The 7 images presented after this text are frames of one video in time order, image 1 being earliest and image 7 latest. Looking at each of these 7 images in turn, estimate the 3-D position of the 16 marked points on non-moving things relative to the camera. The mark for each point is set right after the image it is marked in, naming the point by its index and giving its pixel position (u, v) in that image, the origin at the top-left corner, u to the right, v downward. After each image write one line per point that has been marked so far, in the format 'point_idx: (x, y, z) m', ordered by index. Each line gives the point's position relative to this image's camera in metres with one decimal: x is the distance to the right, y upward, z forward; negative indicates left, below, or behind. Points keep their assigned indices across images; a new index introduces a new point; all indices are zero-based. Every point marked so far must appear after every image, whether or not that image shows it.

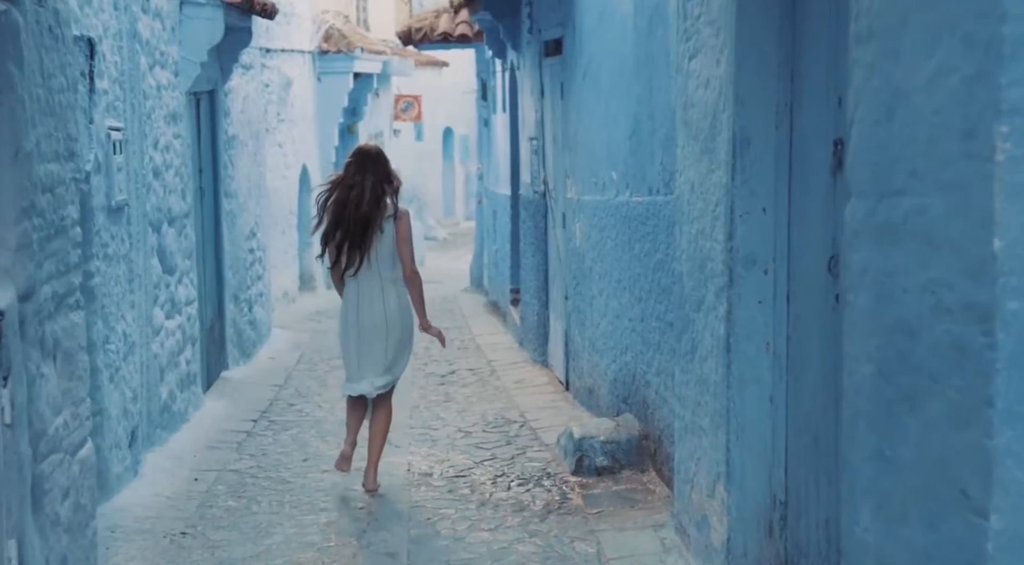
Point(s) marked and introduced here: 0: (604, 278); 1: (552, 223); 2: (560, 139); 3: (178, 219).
0: (+0.5, 0.0, +7.8) m
1: (+0.3, +0.4, +10.1) m
2: (+0.3, +1.0, +9.6) m
3: (-2.1, +0.4, +8.8) m
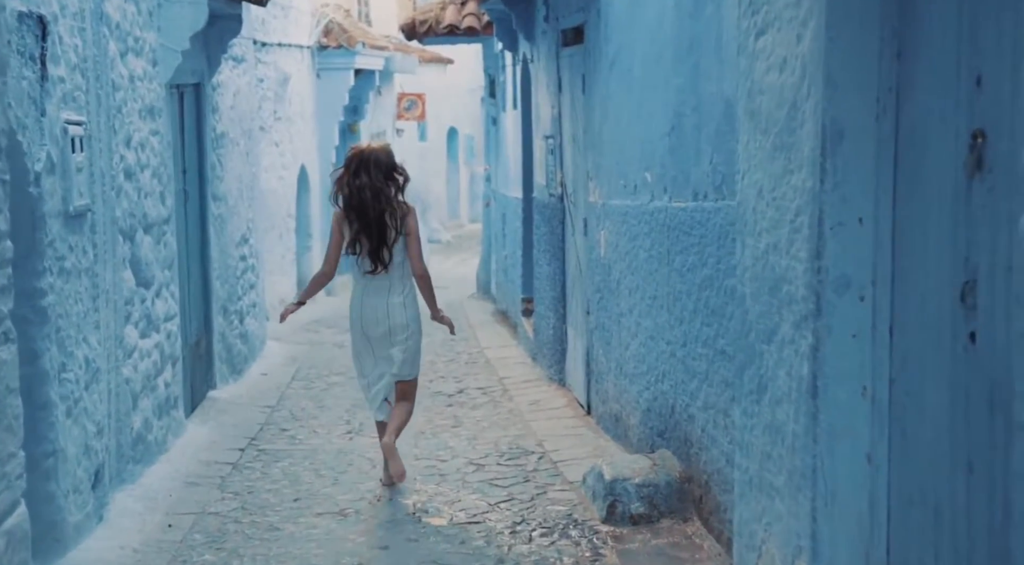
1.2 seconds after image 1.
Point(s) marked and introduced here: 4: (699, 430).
0: (+0.6, -0.1, +6.9) m
1: (+0.4, +0.3, +9.2) m
2: (+0.4, +0.9, +8.6) m
3: (-2.0, +0.3, +7.9) m
4: (+0.7, -0.6, +5.6) m
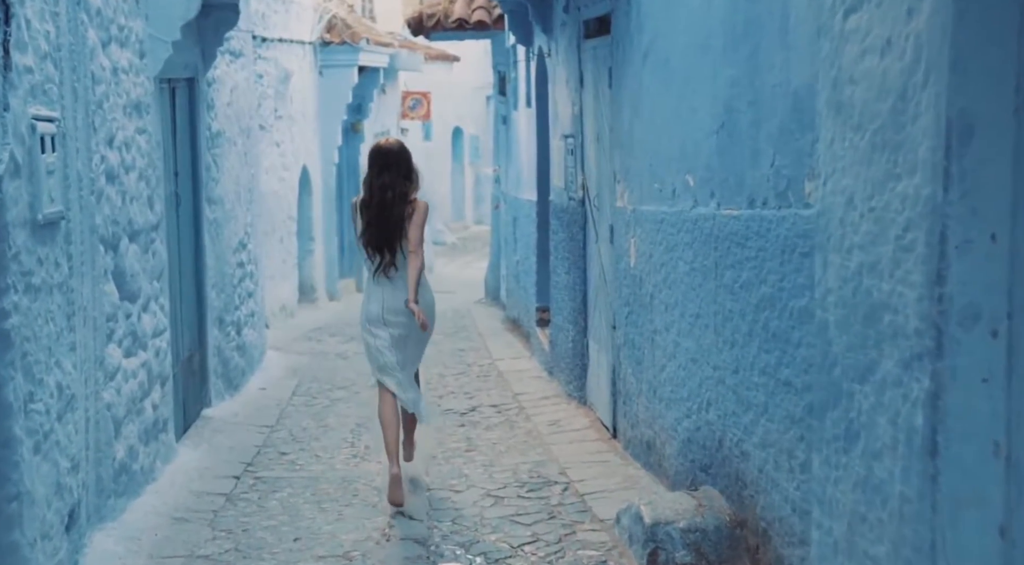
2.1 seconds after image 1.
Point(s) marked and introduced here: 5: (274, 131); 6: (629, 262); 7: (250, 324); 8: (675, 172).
0: (+0.7, -0.1, +6.2) m
1: (+0.5, +0.3, +8.5) m
2: (+0.5, +0.8, +7.9) m
3: (-1.9, +0.3, +7.2) m
4: (+0.8, -0.7, +4.9) m
5: (-2.6, +1.7, +15.5) m
6: (+0.6, +0.1, +7.3) m
7: (-2.1, -0.3, +11.4) m
8: (+0.7, +0.5, +6.1) m
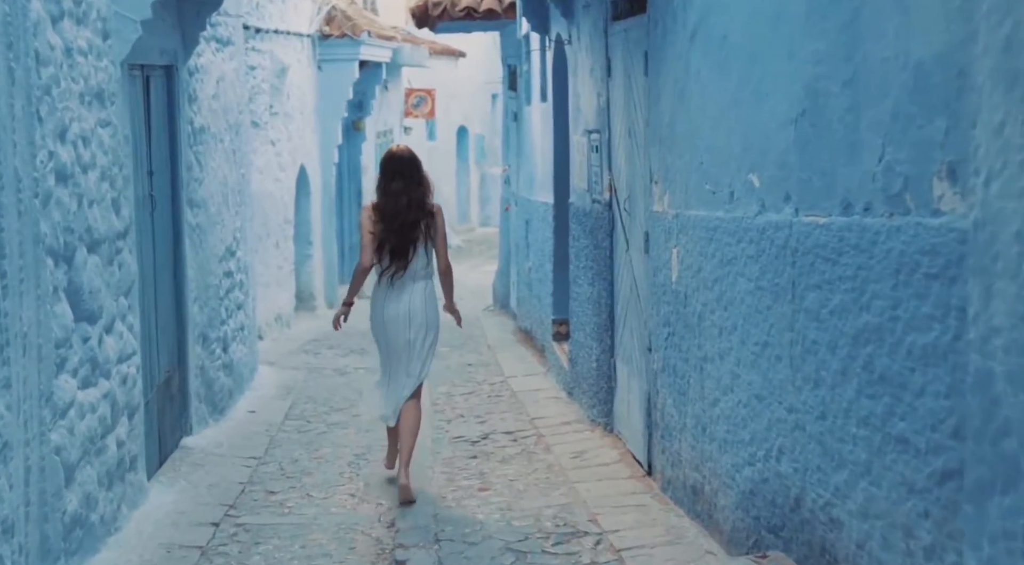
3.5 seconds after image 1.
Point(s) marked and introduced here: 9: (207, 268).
0: (+0.8, -0.2, +5.2) m
1: (+0.6, +0.2, +7.5) m
2: (+0.6, +0.7, +6.9) m
3: (-1.8, +0.2, +6.2) m
4: (+0.9, -0.7, +3.9) m
5: (-2.5, +1.6, +14.5) m
6: (+0.7, 0.0, +6.3) m
7: (-2.0, -0.4, +10.4) m
8: (+0.8, +0.4, +5.1) m
9: (-2.0, +0.1, +9.0) m
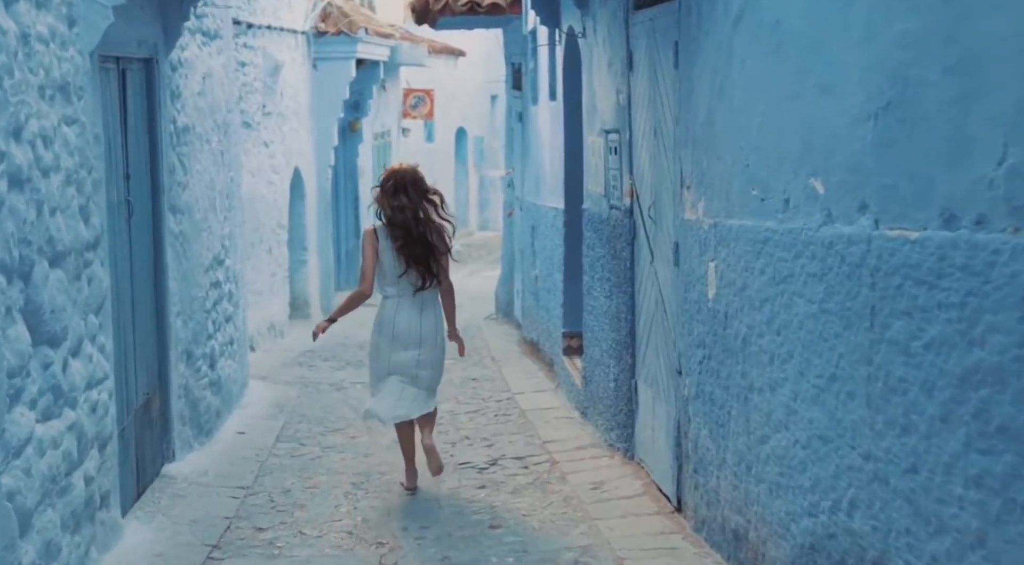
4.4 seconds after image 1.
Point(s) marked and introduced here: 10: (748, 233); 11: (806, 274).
0: (+0.9, -0.3, +4.5) m
1: (+0.7, +0.1, +6.8) m
2: (+0.7, +0.7, +6.3) m
3: (-1.7, +0.1, +5.5) m
4: (+1.0, -0.8, +3.2) m
5: (-2.4, +1.5, +13.8) m
6: (+0.8, 0.0, +5.6) m
7: (-1.9, -0.5, +9.7) m
8: (+0.9, +0.3, +4.4) m
9: (-1.9, 0.0, +8.3) m
10: (+0.8, +0.2, +4.9) m
11: (+0.9, 0.0, +4.3) m
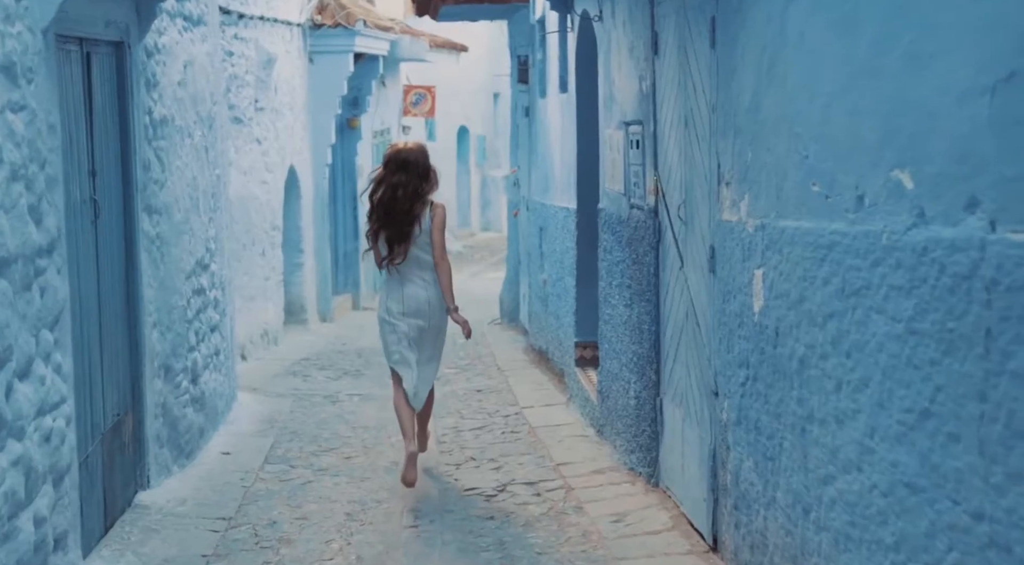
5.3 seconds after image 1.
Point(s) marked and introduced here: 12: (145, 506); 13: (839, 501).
0: (+0.9, -0.3, +3.8) m
1: (+0.7, +0.1, +6.1) m
2: (+0.7, +0.6, +5.5) m
3: (-1.7, +0.1, +4.7) m
4: (+1.1, -0.8, +2.5) m
5: (-2.4, +1.5, +13.1) m
6: (+0.8, -0.1, +4.9) m
7: (-1.9, -0.5, +8.9) m
8: (+0.9, +0.3, +3.7) m
9: (-1.8, 0.0, +7.6) m
10: (+0.9, +0.1, +4.2) m
11: (+0.9, 0.0, +3.5) m
12: (-1.7, -1.1, +6.7) m
13: (+0.9, -0.6, +3.9) m
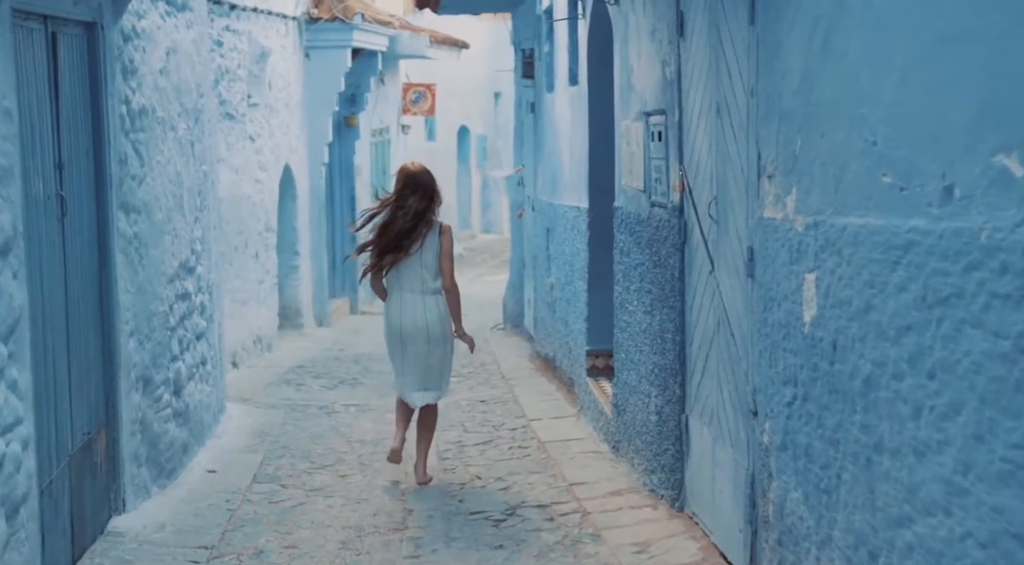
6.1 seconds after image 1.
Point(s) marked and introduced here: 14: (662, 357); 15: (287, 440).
0: (+1.0, -0.3, +3.2) m
1: (+0.8, +0.1, +5.5) m
2: (+0.8, +0.6, +4.9) m
3: (-1.6, +0.1, +4.1) m
4: (+1.1, -0.8, +1.9) m
5: (-2.3, +1.4, +12.5) m
6: (+0.9, -0.1, +4.2) m
7: (-1.8, -0.5, +8.3) m
8: (+1.0, +0.3, +3.1) m
9: (-1.8, 0.0, +7.0) m
10: (+0.9, +0.1, +3.6) m
11: (+1.0, 0.0, +2.9) m
12: (-1.7, -1.1, +6.1) m
13: (+1.0, -0.6, +3.3) m
14: (+0.7, -0.3, +6.4) m
15: (-1.4, -1.0, +8.8) m
